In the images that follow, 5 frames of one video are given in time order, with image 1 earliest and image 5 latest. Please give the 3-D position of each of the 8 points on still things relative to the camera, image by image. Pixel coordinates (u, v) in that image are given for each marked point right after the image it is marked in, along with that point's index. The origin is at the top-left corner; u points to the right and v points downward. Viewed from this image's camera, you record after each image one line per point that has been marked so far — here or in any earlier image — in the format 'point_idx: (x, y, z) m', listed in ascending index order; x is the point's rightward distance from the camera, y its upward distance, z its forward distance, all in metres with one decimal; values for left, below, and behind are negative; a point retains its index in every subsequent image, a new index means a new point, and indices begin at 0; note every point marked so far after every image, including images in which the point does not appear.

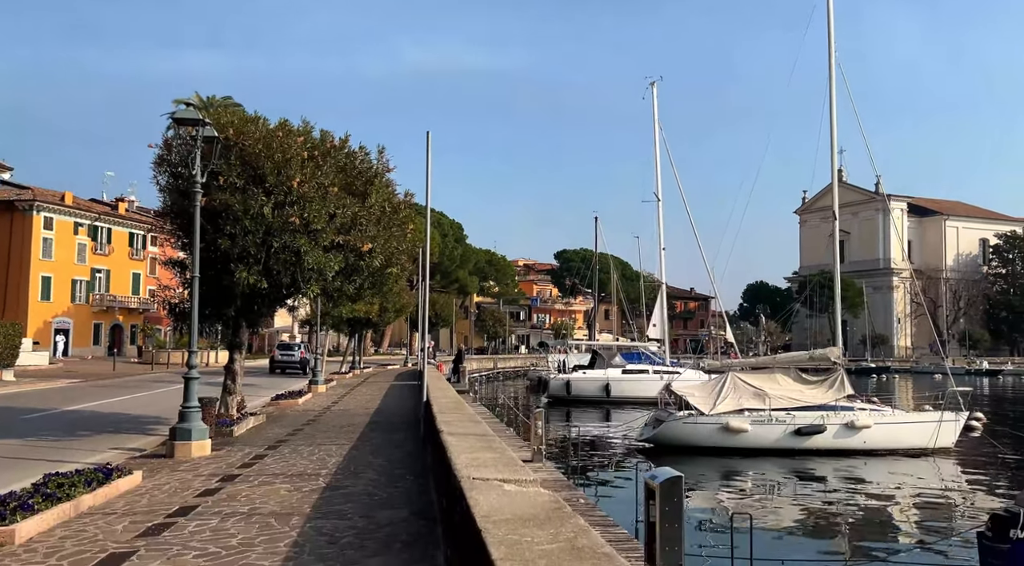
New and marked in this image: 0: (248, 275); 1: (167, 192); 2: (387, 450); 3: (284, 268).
0: (-4.5, +0.1, +16.1) m
1: (-6.2, +1.6, +17.1) m
2: (-1.8, -2.4, +13.9) m
3: (-3.9, +0.2, +16.5) m
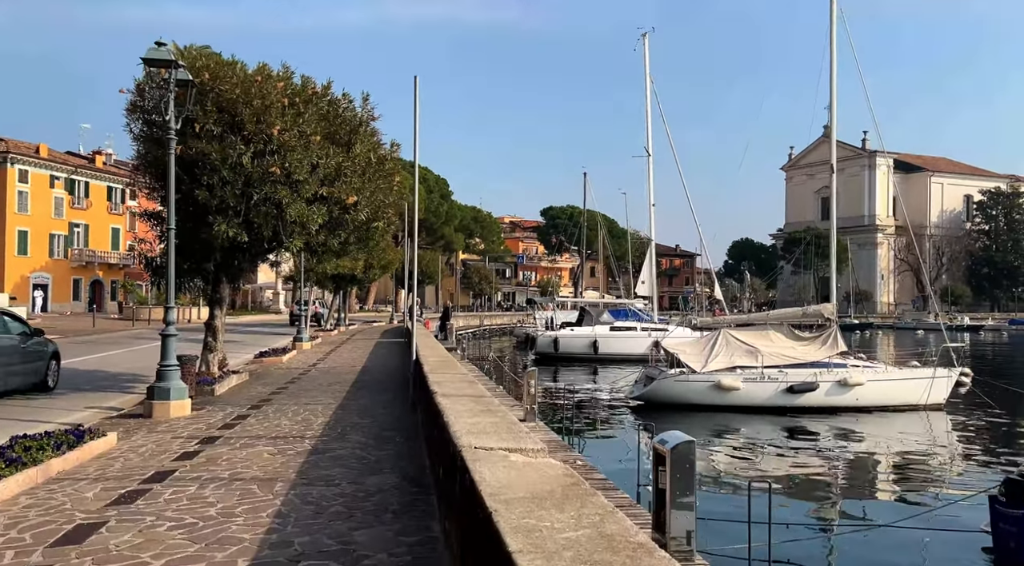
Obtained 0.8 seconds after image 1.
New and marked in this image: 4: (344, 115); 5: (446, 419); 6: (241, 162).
0: (-4.6, +0.9, +15.4) m
1: (-6.3, +2.4, +16.3) m
2: (-1.9, -1.8, +13.4) m
3: (-4.1, +1.0, +15.8) m
4: (-3.1, +3.1, +17.7) m
5: (-0.4, -0.9, +6.5) m
6: (-4.4, +2.0, +15.4) m
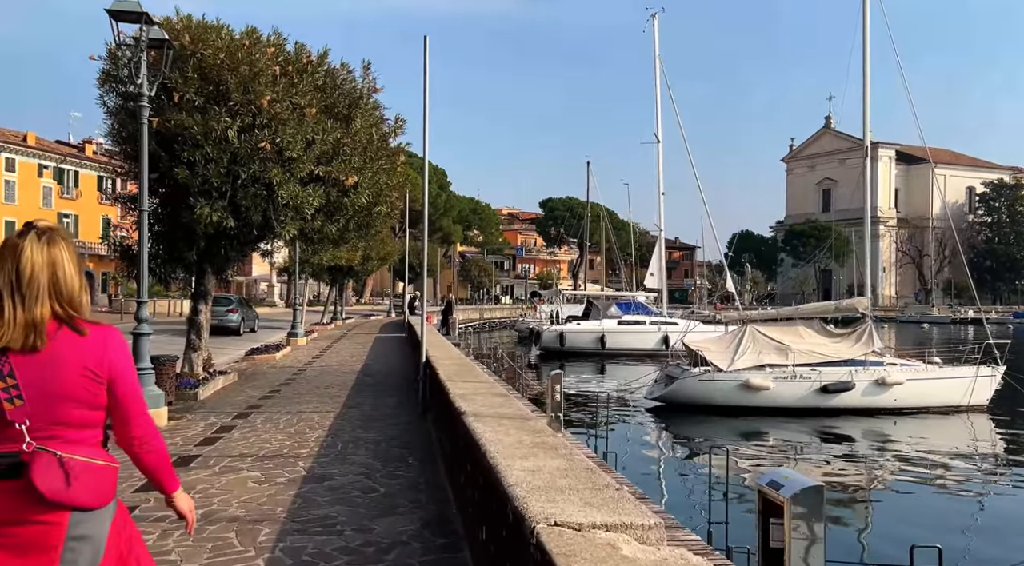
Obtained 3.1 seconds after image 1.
0: (-4.3, +1.0, +13.6) m
1: (-6.0, +2.6, +14.5) m
2: (-1.6, -1.7, +11.6) m
3: (-3.8, +1.2, +14.0) m
4: (-2.8, +3.3, +15.8) m
5: (-0.1, -0.9, +4.8) m
6: (-4.1, +2.1, +13.6) m
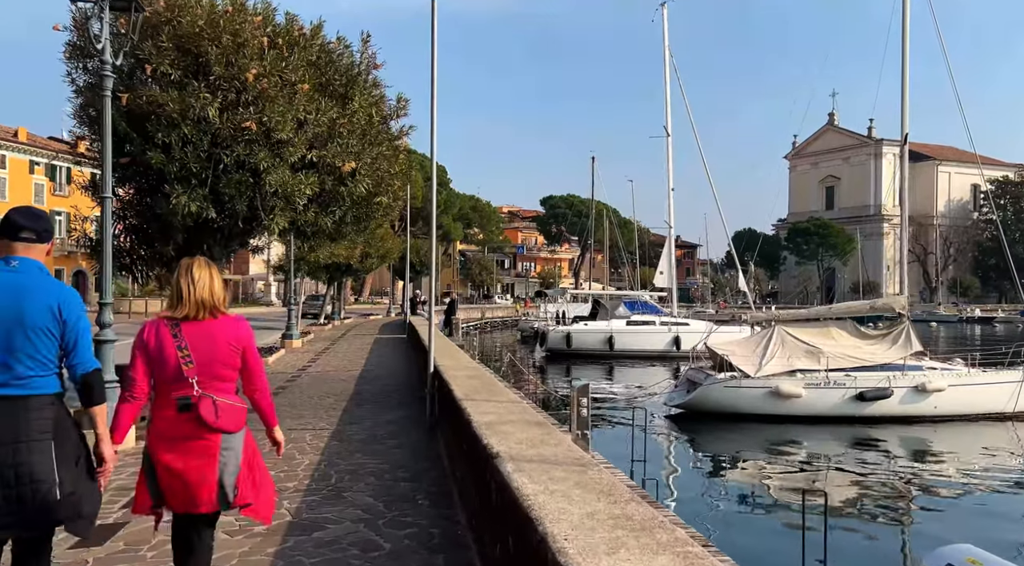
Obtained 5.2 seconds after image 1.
0: (-4.1, +1.0, +12.0) m
1: (-5.8, +2.6, +12.8) m
2: (-1.4, -1.7, +10.0) m
3: (-3.5, +1.2, +12.4) m
4: (-2.6, +3.3, +14.2) m
5: (+0.2, -0.9, +3.1) m
6: (-3.8, +2.1, +12.0) m
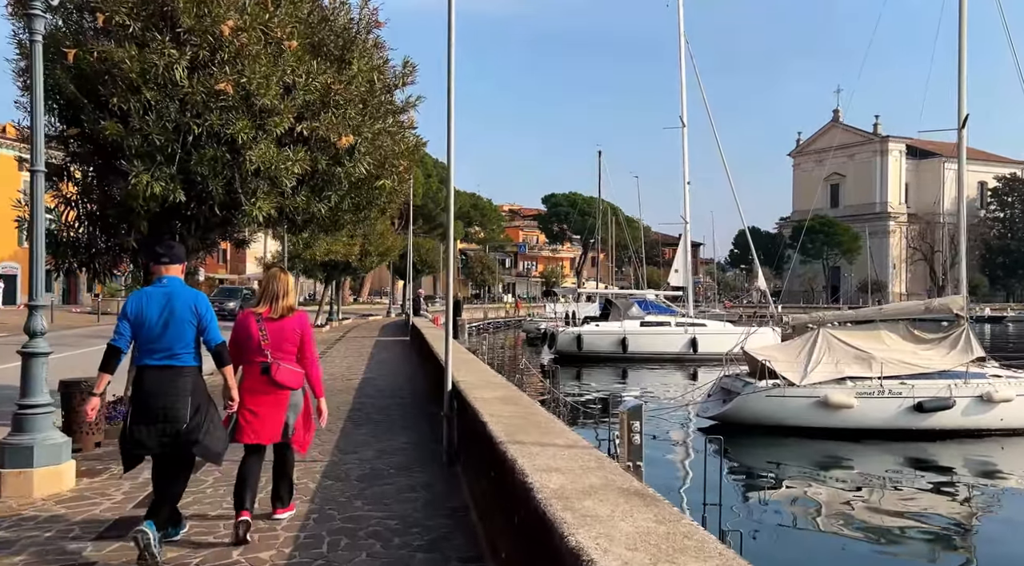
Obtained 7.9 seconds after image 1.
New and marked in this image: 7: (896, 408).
0: (-3.7, +1.1, +9.9) m
1: (-5.5, +2.6, +10.7) m
2: (-1.0, -1.6, +7.9) m
3: (-3.2, +1.2, +10.2) m
4: (-2.3, +3.3, +12.1) m
5: (+0.5, -0.8, +1.0) m
6: (-3.5, +2.1, +9.8) m
7: (+7.4, -2.4, +18.3) m
